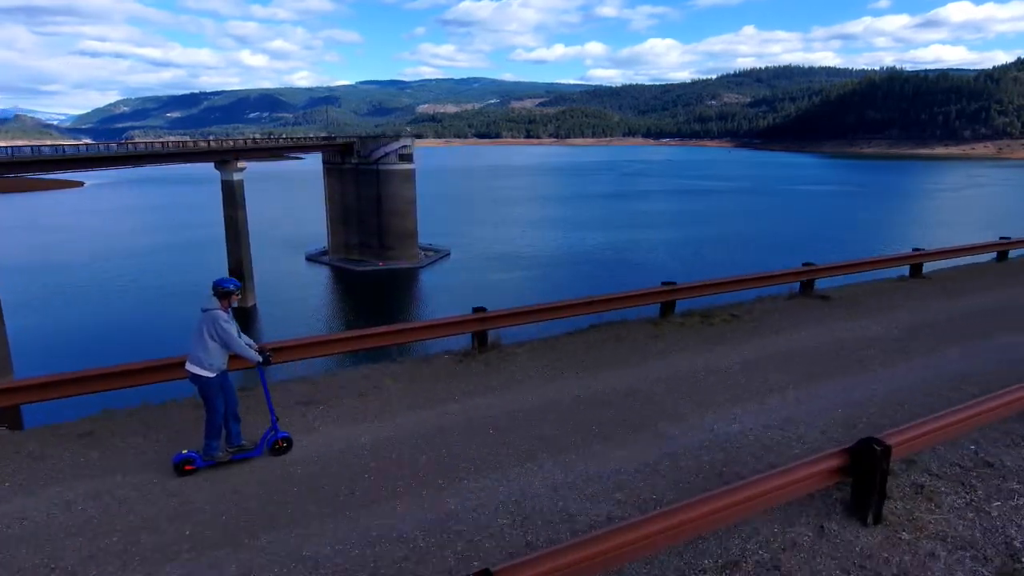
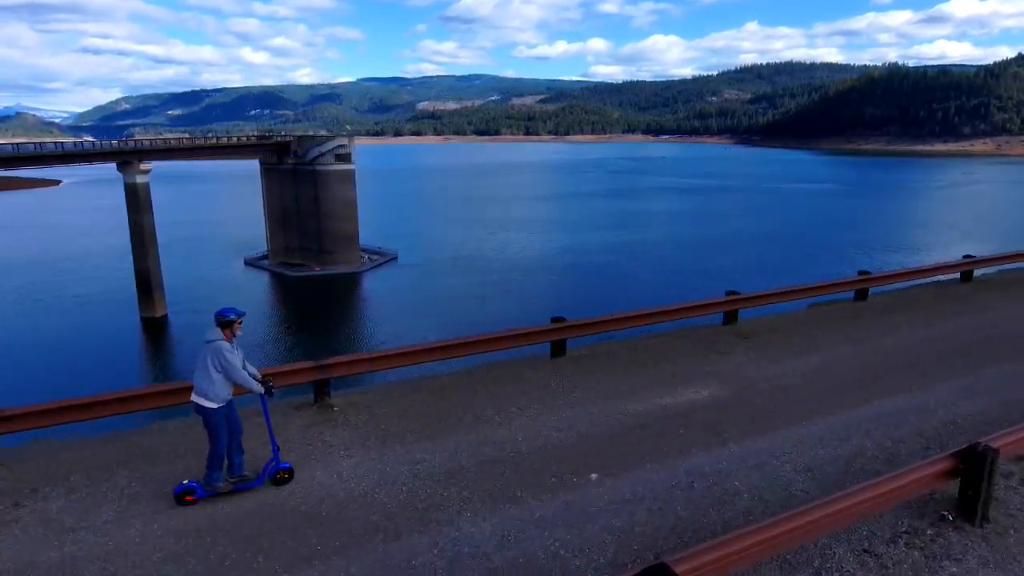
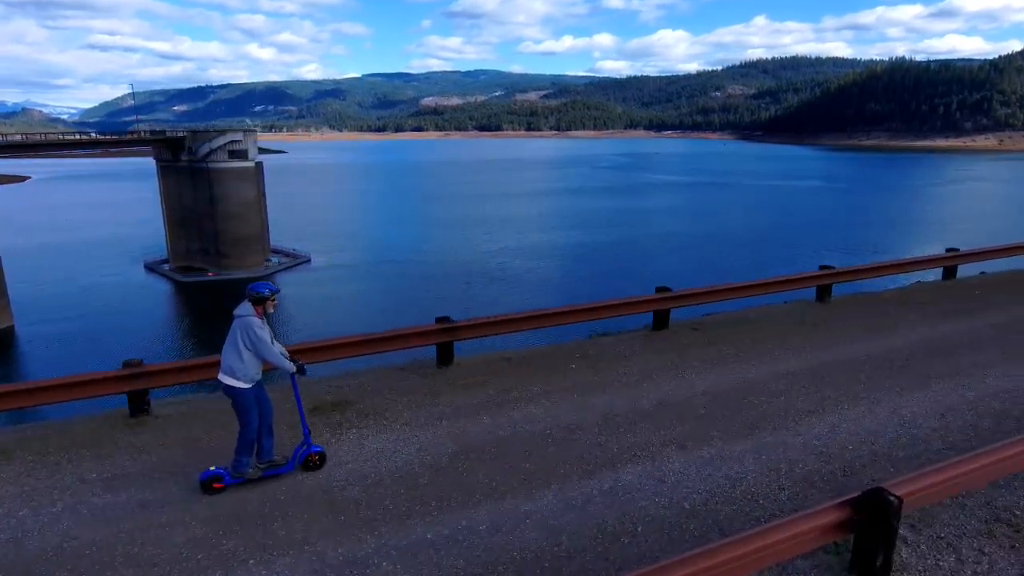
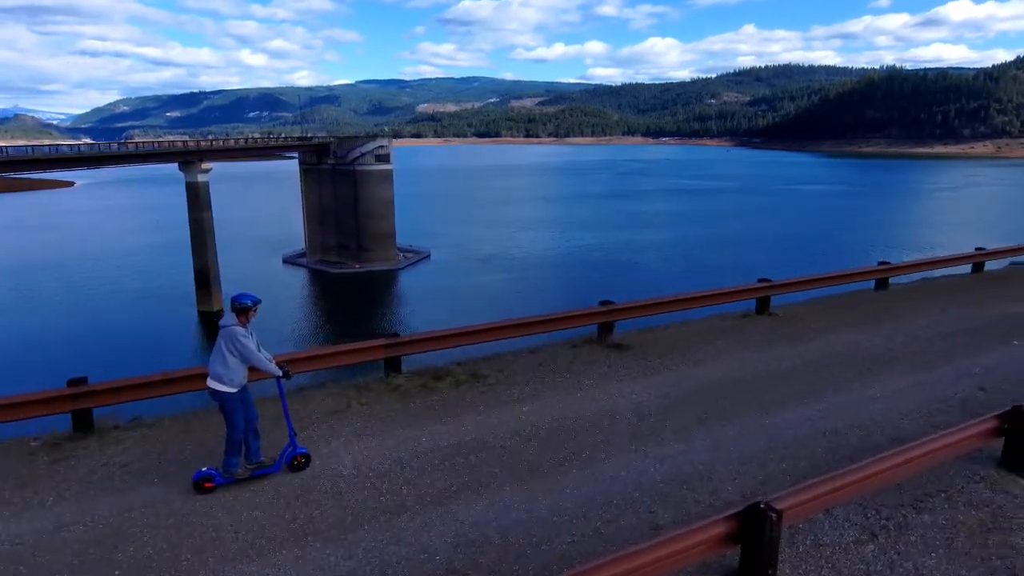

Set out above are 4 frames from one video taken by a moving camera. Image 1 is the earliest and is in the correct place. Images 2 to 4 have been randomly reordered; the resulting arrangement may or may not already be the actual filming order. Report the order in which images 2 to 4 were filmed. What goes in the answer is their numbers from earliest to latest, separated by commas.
4, 2, 3
